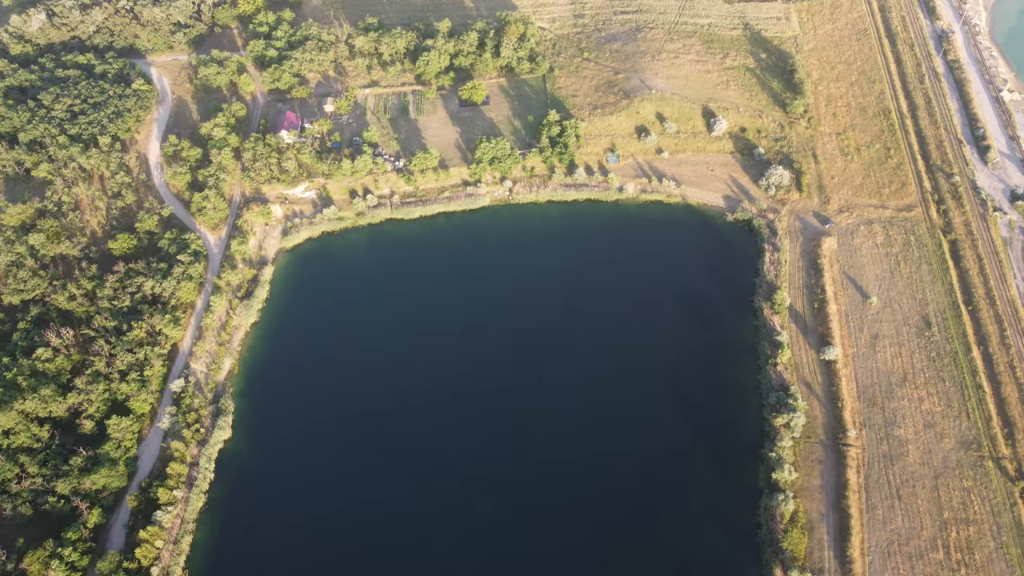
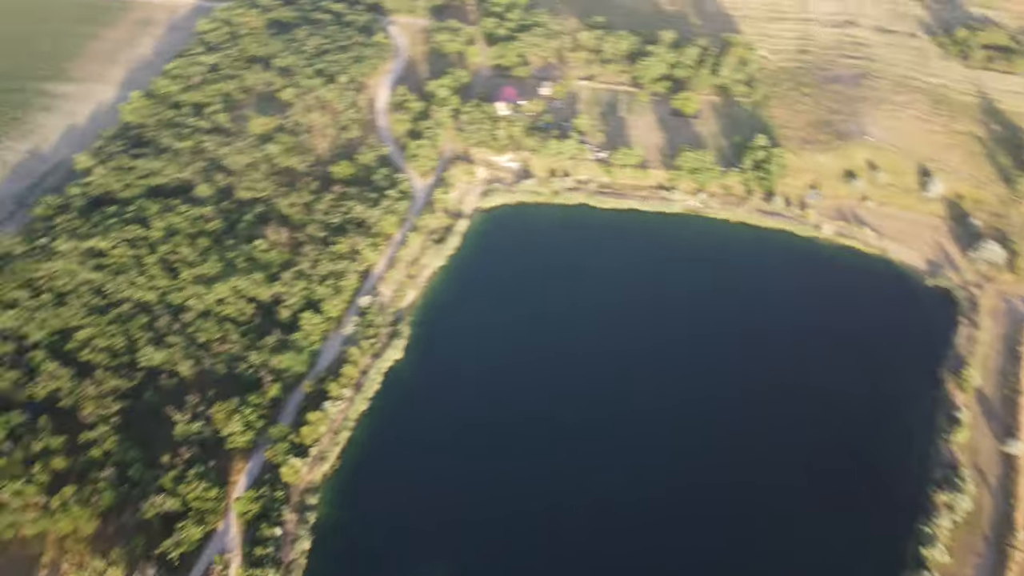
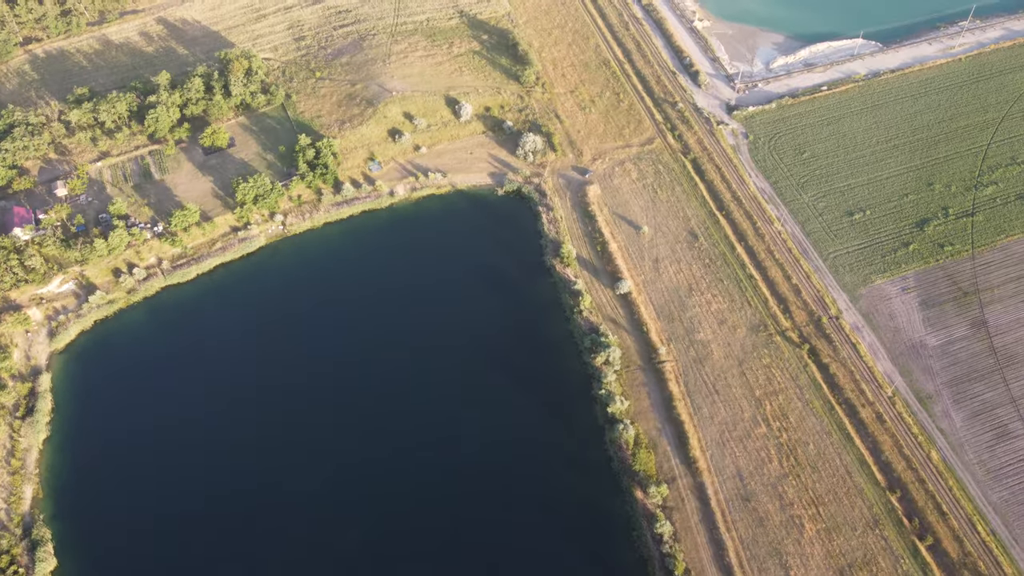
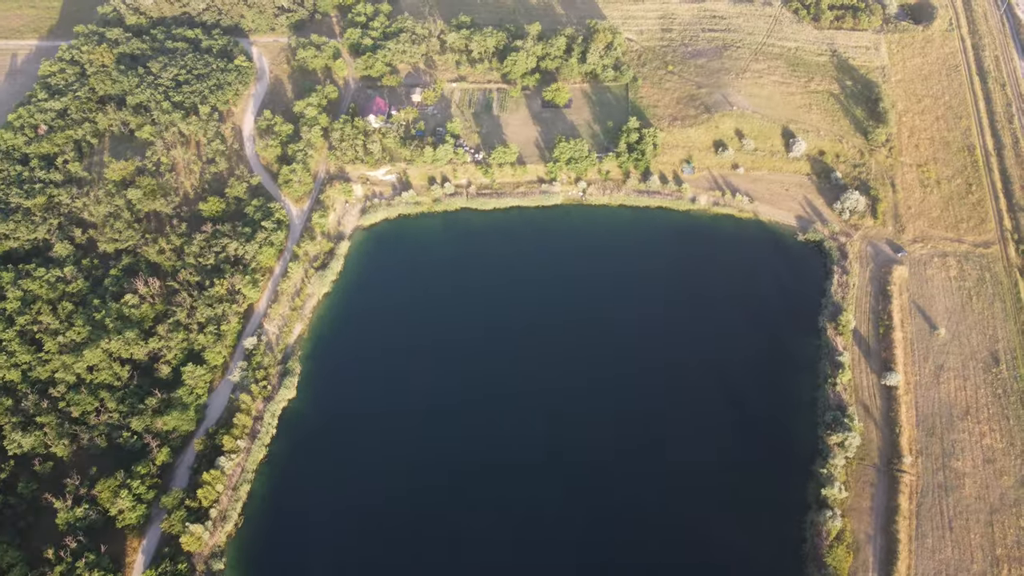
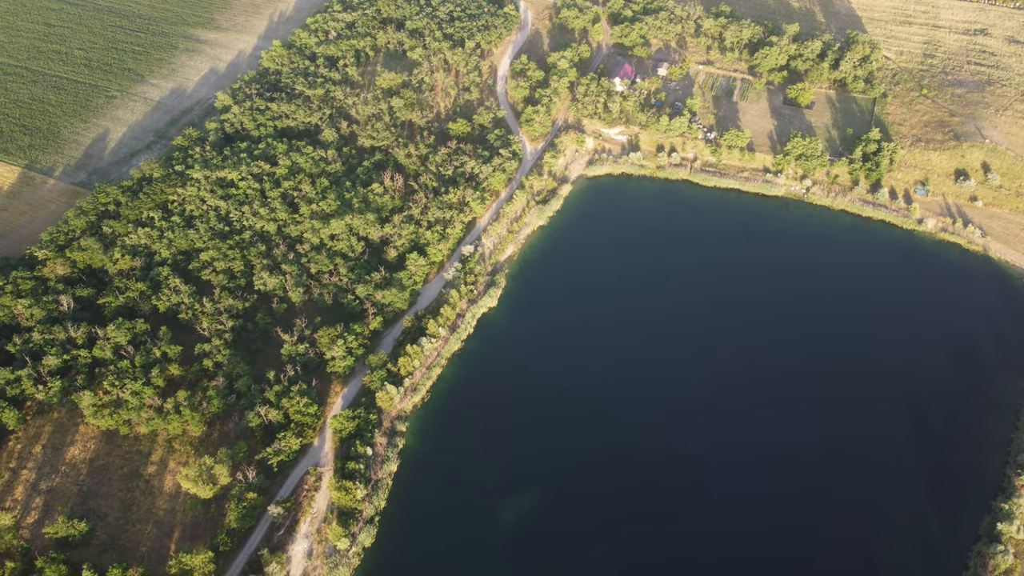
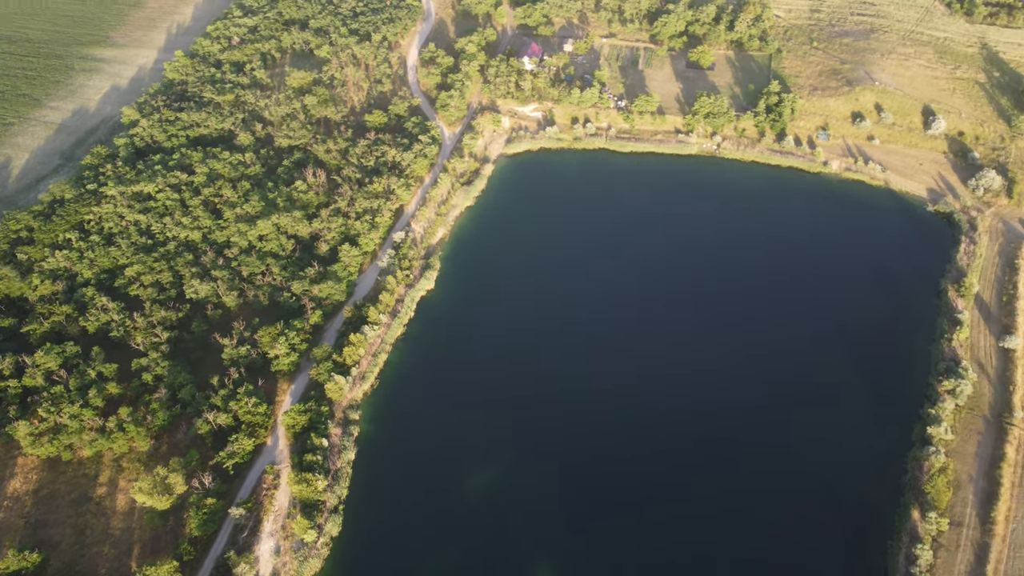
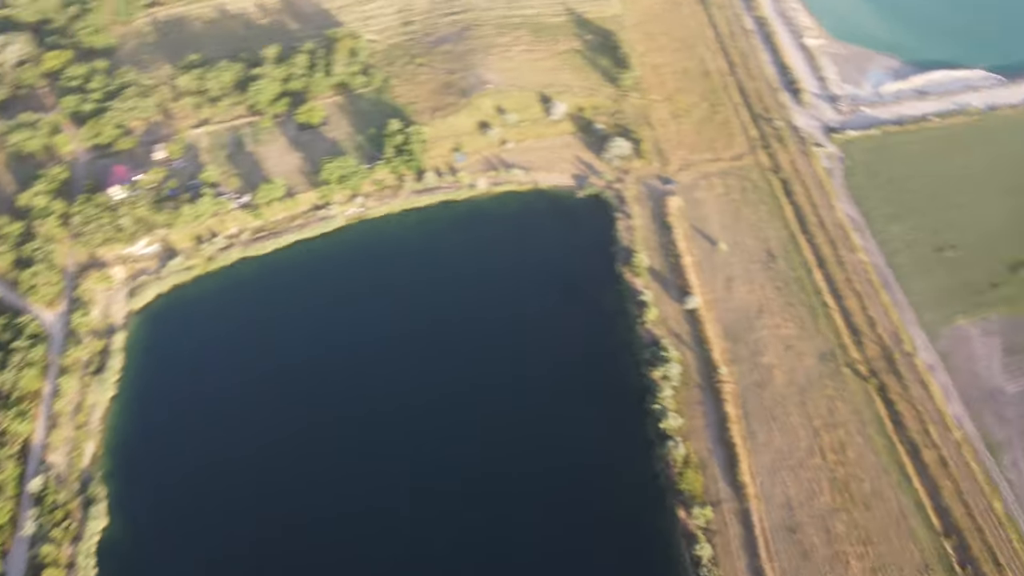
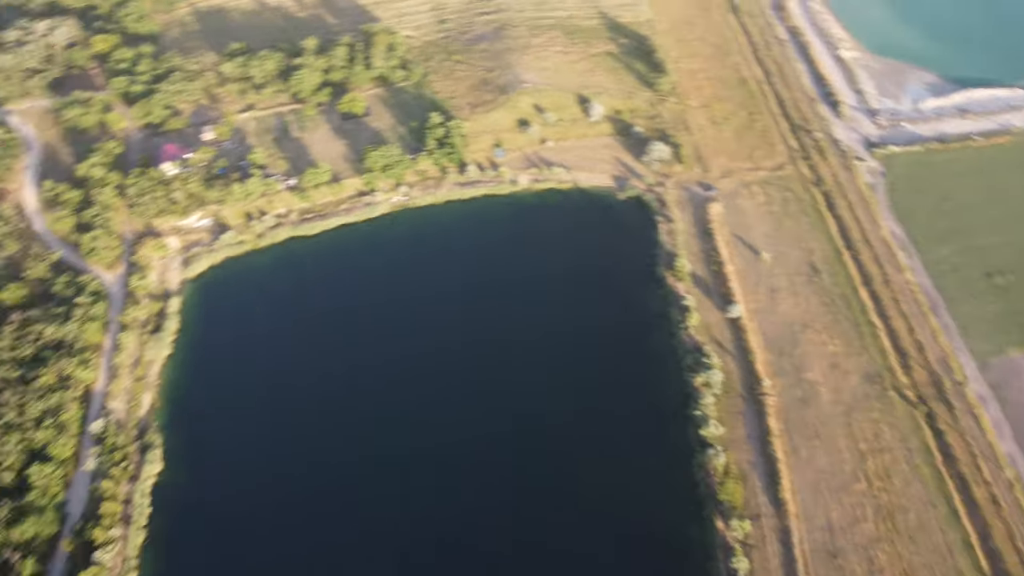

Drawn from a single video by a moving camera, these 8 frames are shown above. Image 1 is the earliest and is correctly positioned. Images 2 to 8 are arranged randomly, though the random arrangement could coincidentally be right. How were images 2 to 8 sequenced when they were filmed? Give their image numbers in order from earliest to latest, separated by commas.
7, 3, 8, 4, 2, 5, 6
